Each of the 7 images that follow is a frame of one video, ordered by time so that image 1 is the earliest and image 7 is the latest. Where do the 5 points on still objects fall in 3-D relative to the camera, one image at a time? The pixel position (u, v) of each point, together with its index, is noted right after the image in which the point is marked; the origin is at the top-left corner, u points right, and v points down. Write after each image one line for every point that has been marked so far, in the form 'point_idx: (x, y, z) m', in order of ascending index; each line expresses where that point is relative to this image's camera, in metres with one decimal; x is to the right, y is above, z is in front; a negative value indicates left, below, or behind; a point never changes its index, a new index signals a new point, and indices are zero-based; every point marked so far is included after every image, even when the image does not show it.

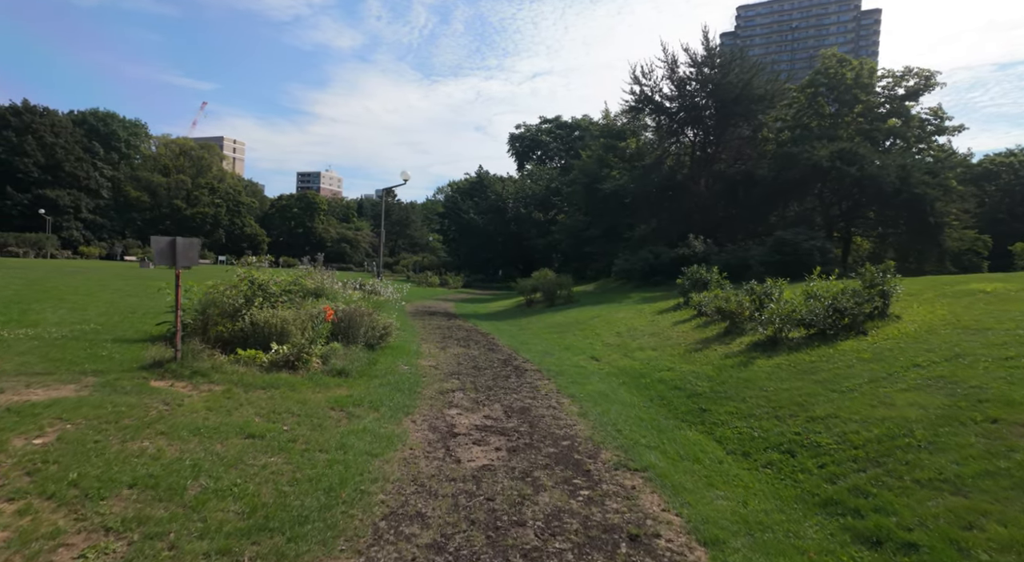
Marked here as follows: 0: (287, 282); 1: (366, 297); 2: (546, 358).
0: (-4.4, 0.0, +11.1) m
1: (-4.6, -0.7, +16.6) m
2: (+0.7, -1.7, +12.2) m
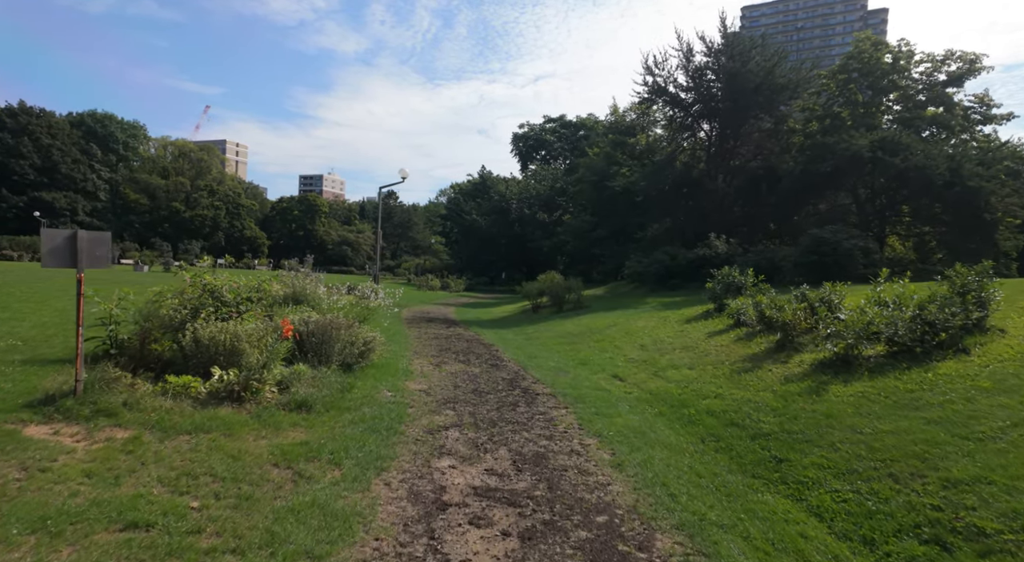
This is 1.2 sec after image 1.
0: (-4.3, -0.1, +9.2) m
1: (-4.5, -0.8, +14.8) m
2: (+0.9, -1.7, +10.3) m
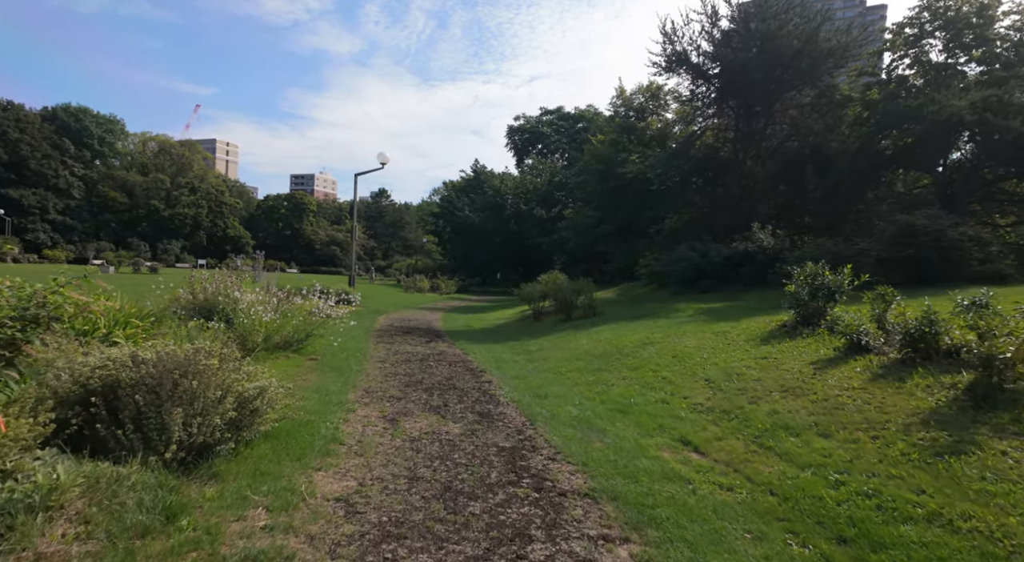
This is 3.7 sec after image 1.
0: (-4.3, -0.2, +5.1) m
1: (-4.5, -0.9, +10.6) m
2: (+0.9, -1.8, +6.2) m
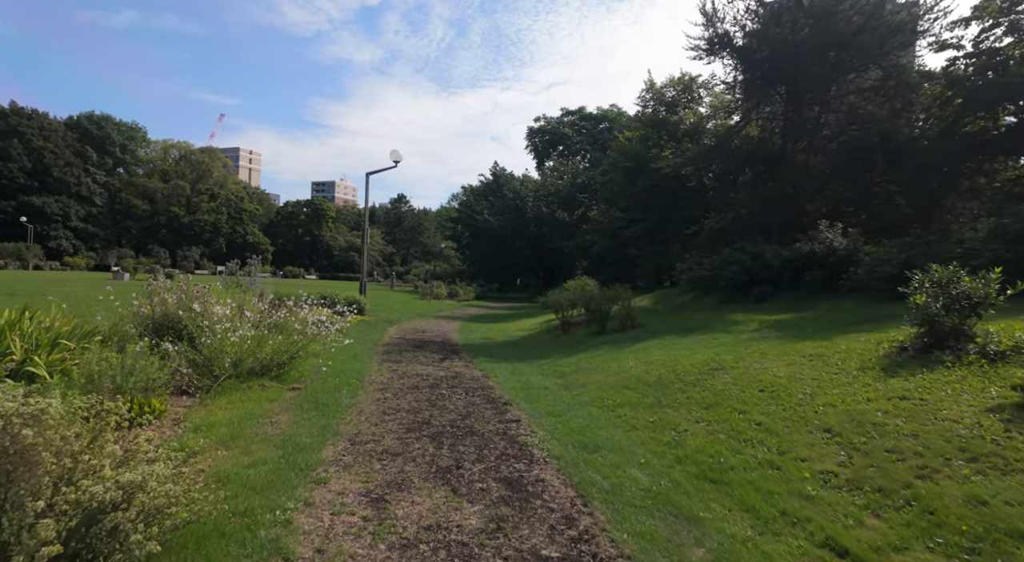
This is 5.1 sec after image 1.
0: (-4.0, -0.3, +3.0) m
1: (-4.0, -1.0, +8.5) m
2: (+1.2, -1.9, +3.9) m
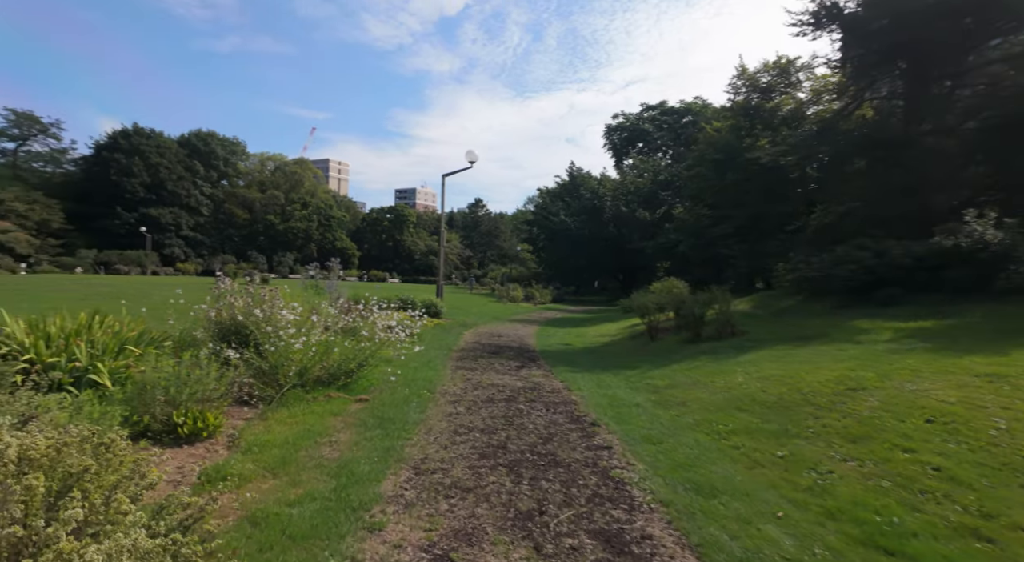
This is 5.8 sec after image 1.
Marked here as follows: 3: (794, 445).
0: (-3.5, -0.3, +2.4) m
1: (-2.8, -1.0, +7.9) m
2: (+1.7, -1.8, +2.6) m
3: (+2.9, -1.7, +5.8) m
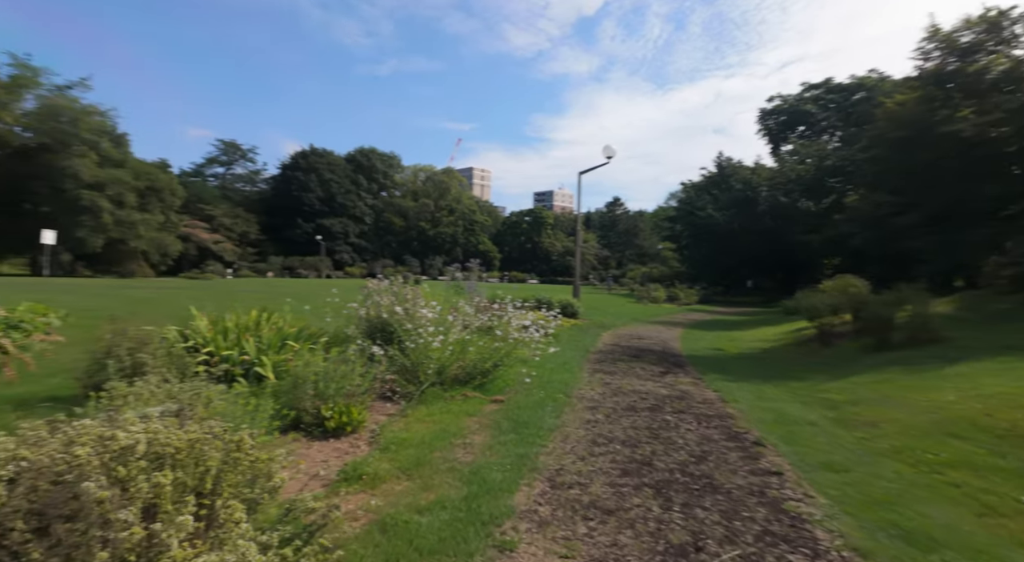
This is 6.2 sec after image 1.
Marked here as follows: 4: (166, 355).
0: (-2.9, -0.2, +2.7) m
1: (-0.9, -1.0, +7.8) m
2: (+2.2, -1.8, +1.6) m
3: (+4.2, -1.6, +4.4) m
4: (-3.7, -0.8, +6.1) m
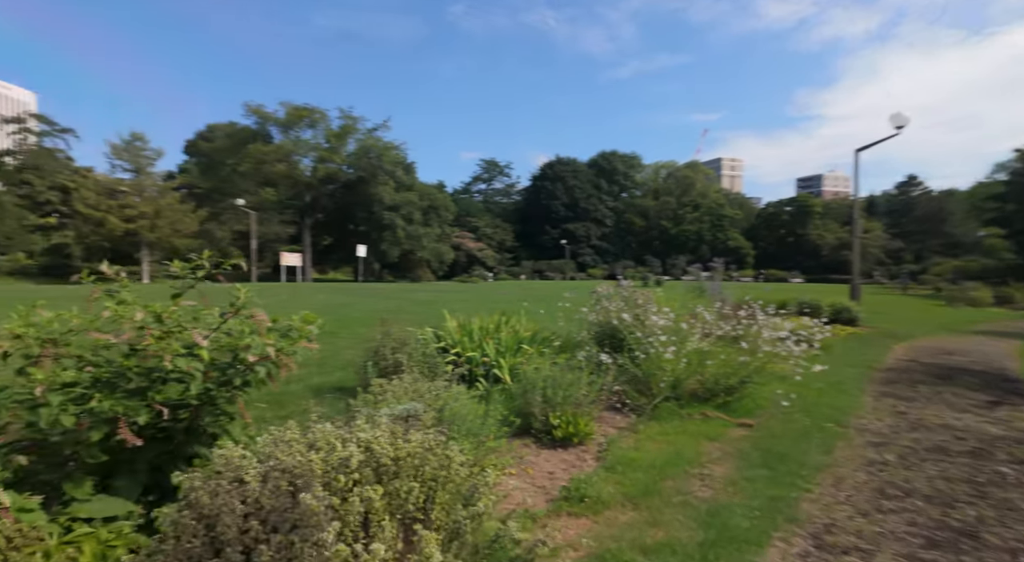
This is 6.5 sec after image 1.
0: (-1.8, -0.3, +3.3) m
1: (+2.2, -1.1, +7.1) m
2: (+2.4, -1.8, +0.1) m
3: (+5.4, -1.6, +1.9) m
4: (-1.1, -0.9, +6.7) m
